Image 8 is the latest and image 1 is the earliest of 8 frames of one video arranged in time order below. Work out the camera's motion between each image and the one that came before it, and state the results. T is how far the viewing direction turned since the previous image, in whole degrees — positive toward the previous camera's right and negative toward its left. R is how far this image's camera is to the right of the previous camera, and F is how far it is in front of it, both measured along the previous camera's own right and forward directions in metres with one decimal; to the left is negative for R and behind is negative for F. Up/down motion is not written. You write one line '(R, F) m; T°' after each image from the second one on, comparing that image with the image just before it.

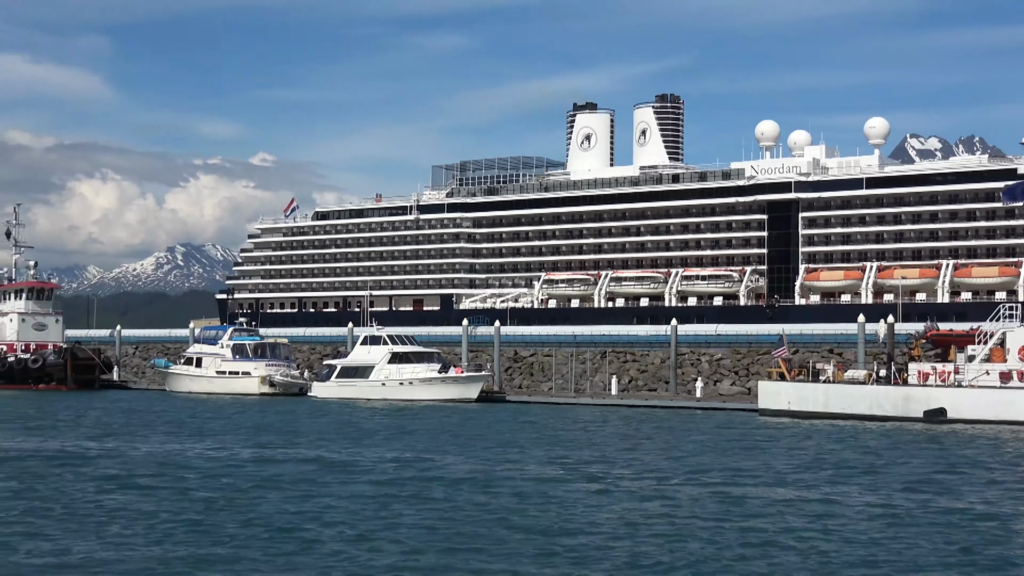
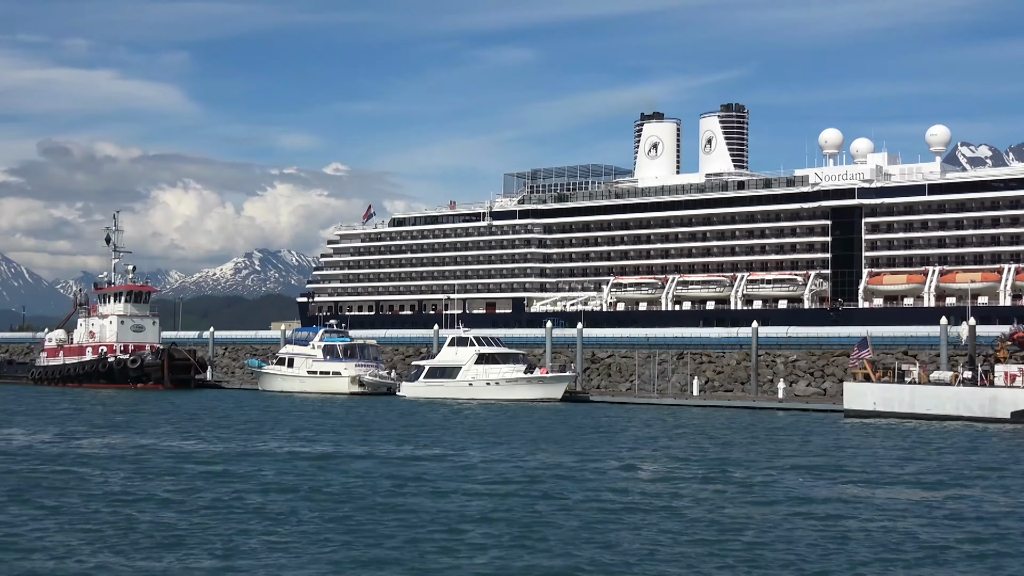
(-1.7, -2.5) m; -2°
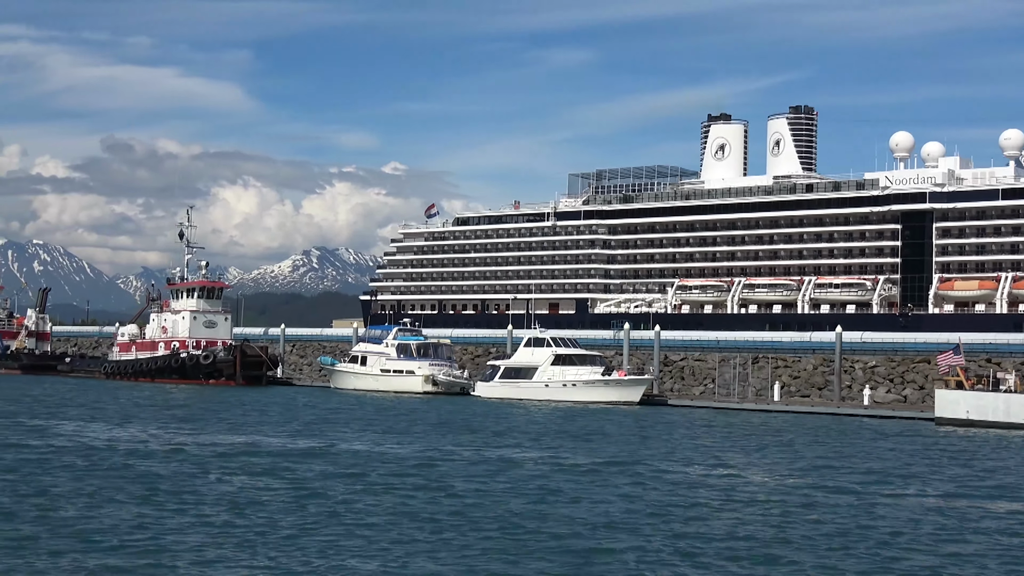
(-1.8, +0.3) m; -2°
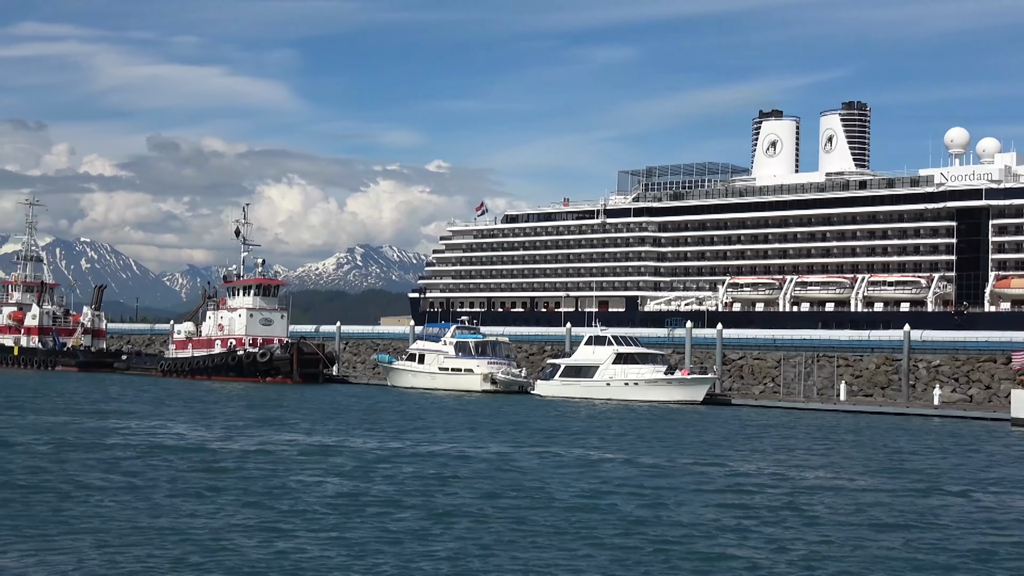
(-1.4, +0.3) m; -1°
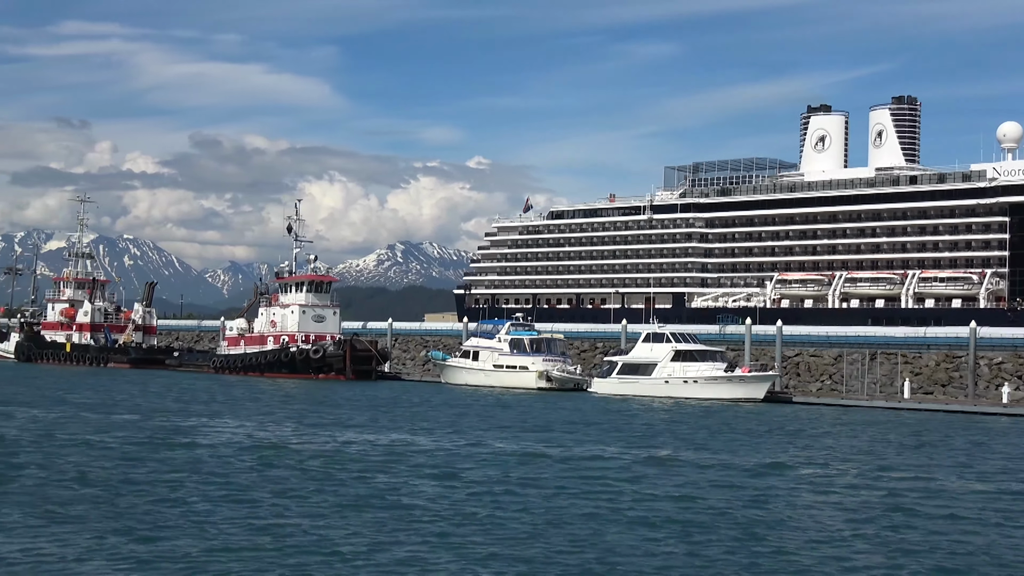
(-1.4, +0.3) m; -1°
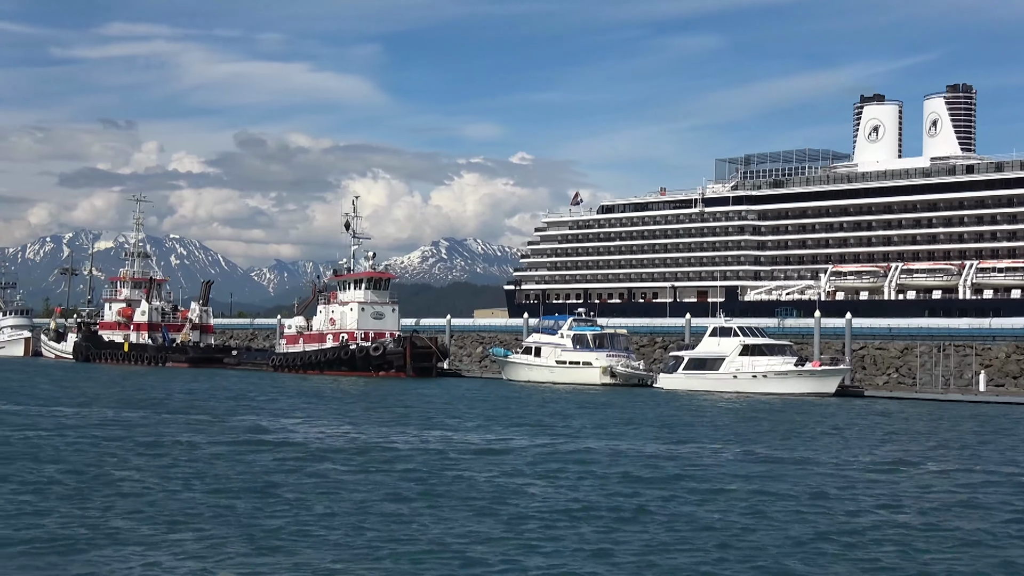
(-1.7, +0.3) m; -1°
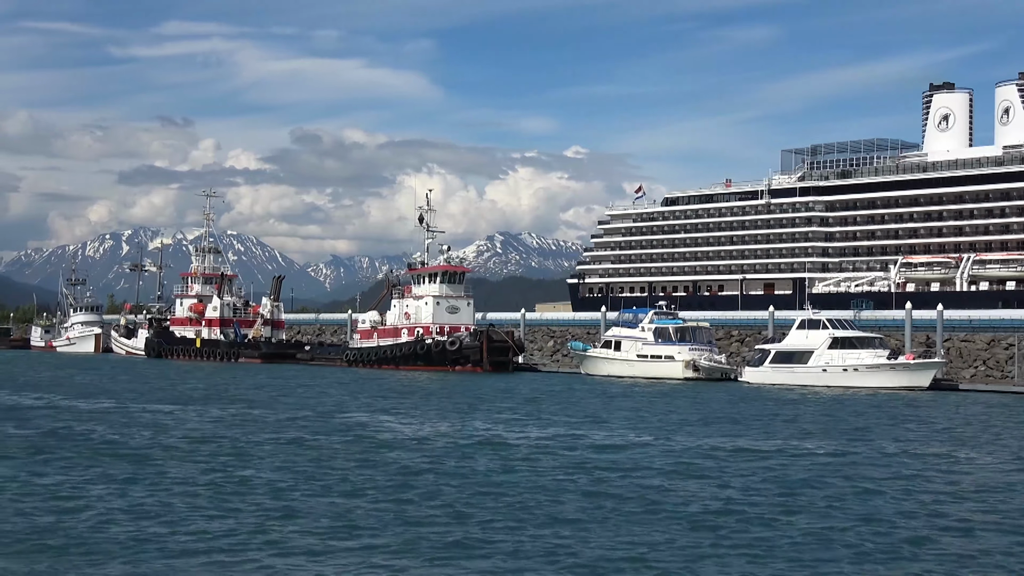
(-2.4, +0.4) m; -1°
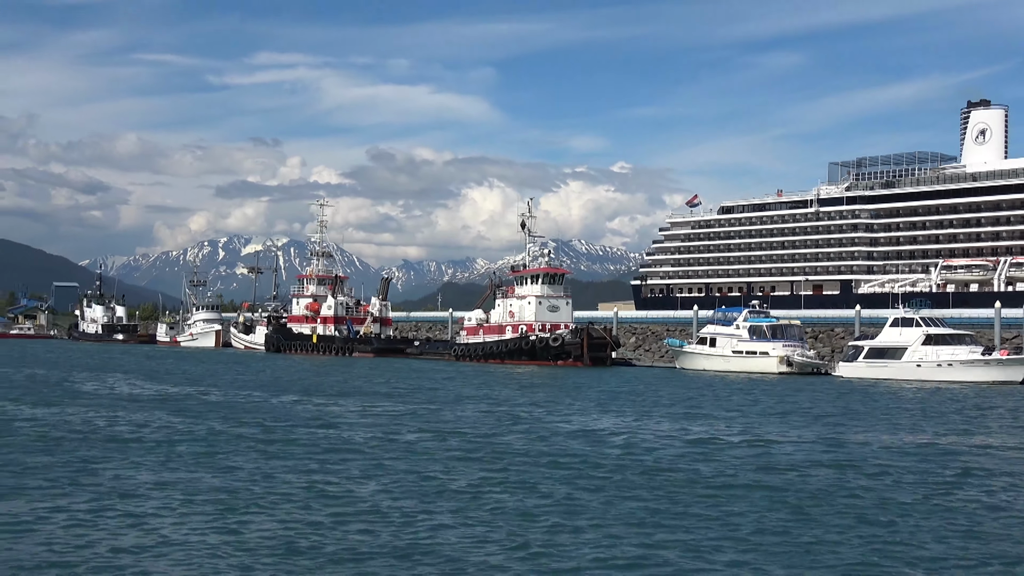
(-5.5, -8.0) m; 0°
